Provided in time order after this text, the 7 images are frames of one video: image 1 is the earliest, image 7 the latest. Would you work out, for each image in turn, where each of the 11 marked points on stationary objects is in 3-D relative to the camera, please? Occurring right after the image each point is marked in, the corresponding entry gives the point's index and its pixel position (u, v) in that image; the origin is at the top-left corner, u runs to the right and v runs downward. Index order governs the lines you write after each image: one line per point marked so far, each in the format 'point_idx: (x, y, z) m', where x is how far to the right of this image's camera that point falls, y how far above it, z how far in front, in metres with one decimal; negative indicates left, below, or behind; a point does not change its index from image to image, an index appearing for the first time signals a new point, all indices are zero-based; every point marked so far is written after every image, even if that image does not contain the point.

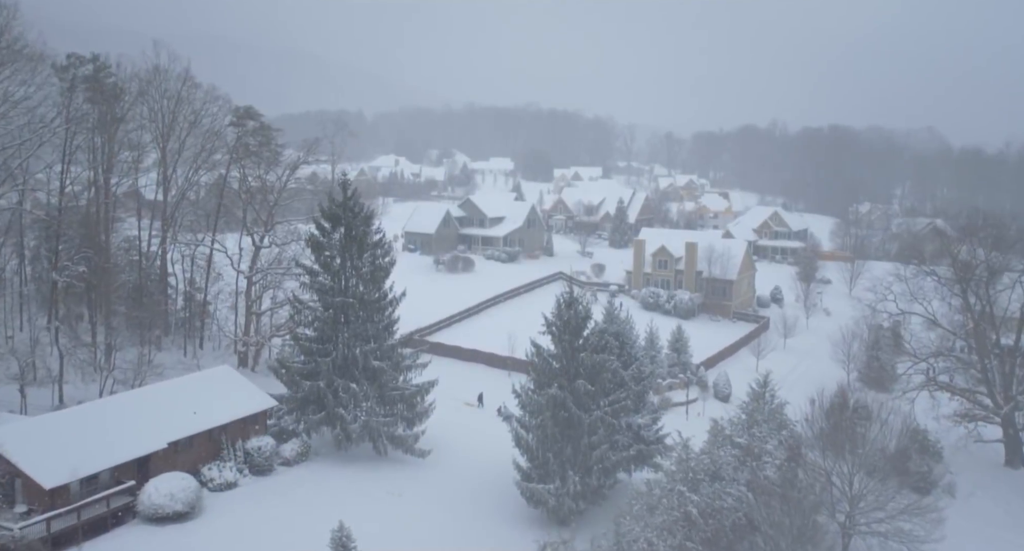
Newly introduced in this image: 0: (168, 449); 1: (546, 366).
0: (-7.5, -3.8, +17.4) m
1: (+0.8, -2.2, +18.9) m
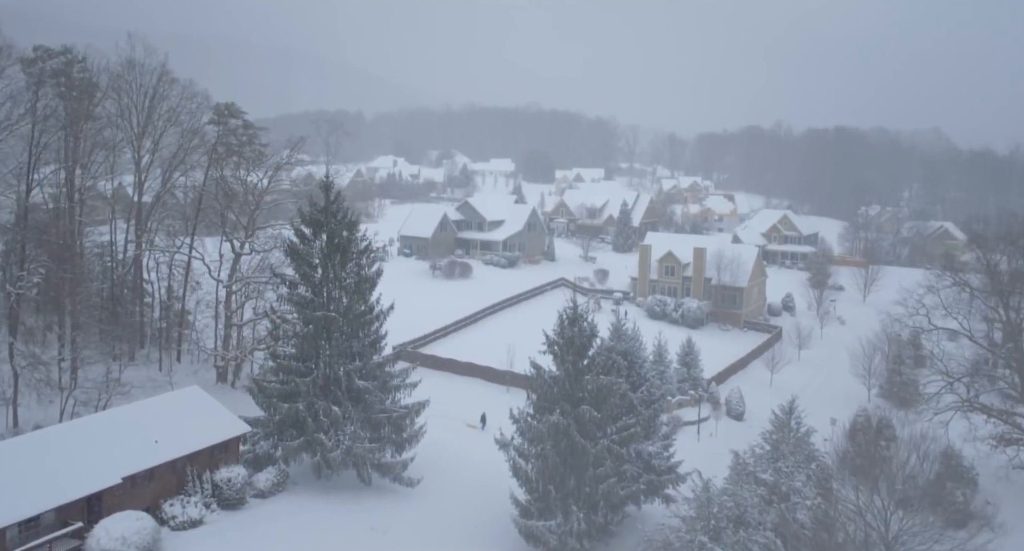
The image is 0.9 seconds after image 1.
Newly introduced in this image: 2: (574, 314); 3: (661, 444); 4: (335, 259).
0: (-7.5, -4.0, +15.6) m
1: (+0.8, -2.4, +17.1) m
2: (+1.3, -0.8, +17.2) m
3: (+3.4, -3.9, +18.4) m
4: (-4.2, +0.4, +19.1) m
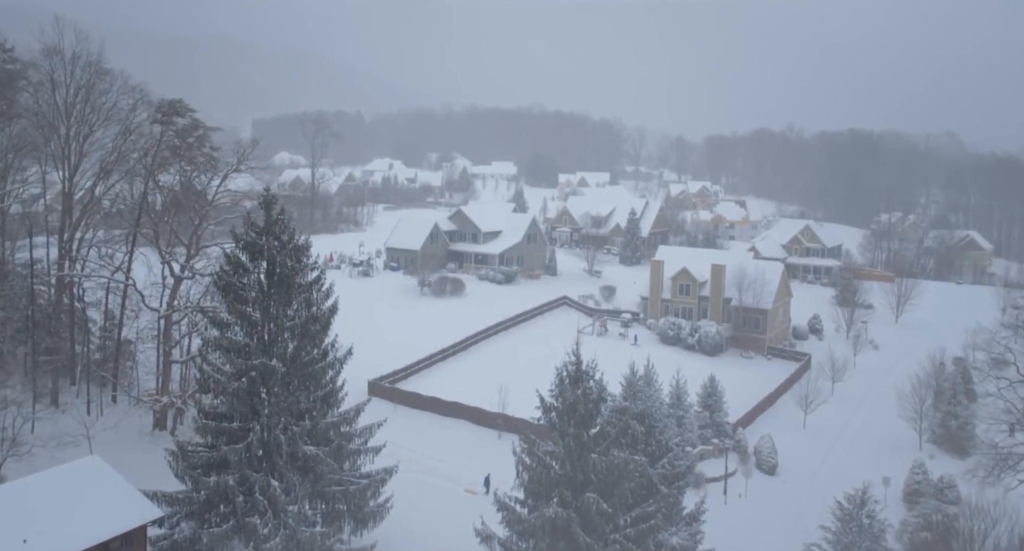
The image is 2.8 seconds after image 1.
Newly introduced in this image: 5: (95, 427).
0: (-7.8, -4.7, +11.7) m
1: (+0.5, -3.2, +13.2) m
2: (+1.1, -1.6, +13.2) m
3: (+3.1, -4.6, +14.4) m
4: (-4.4, -0.3, +15.2) m
5: (-10.1, -3.7, +19.5) m
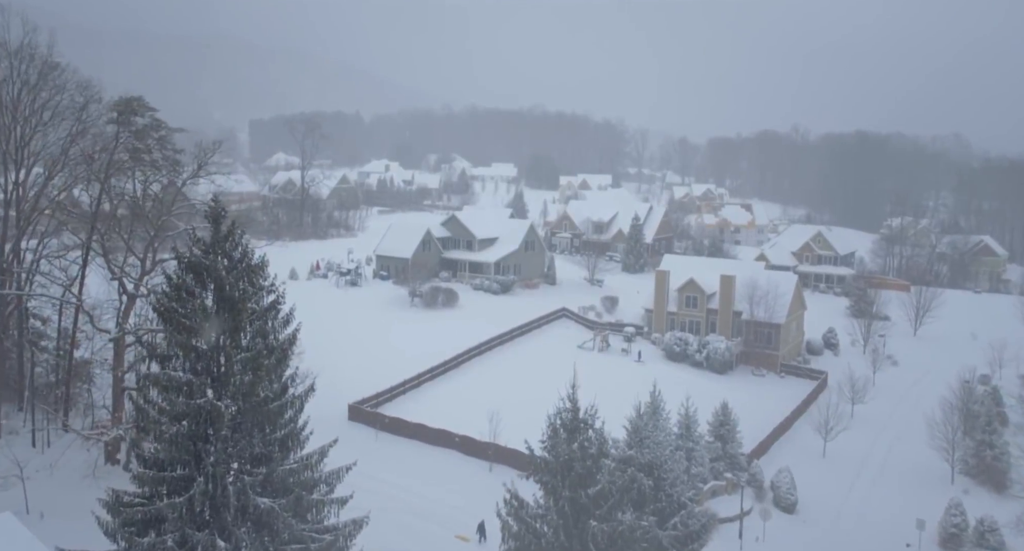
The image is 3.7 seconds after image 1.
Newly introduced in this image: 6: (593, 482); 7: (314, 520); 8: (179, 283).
0: (-8.0, -5.1, +9.5) m
1: (+0.3, -3.6, +11.0) m
2: (+0.8, -2.0, +11.1) m
3: (+2.9, -5.0, +12.3) m
4: (-4.7, -0.7, +13.1) m
5: (-10.3, -4.1, +17.4) m
6: (+1.1, -2.8, +11.1) m
7: (-3.4, -4.3, +13.9) m
8: (-5.4, -0.1, +13.0) m
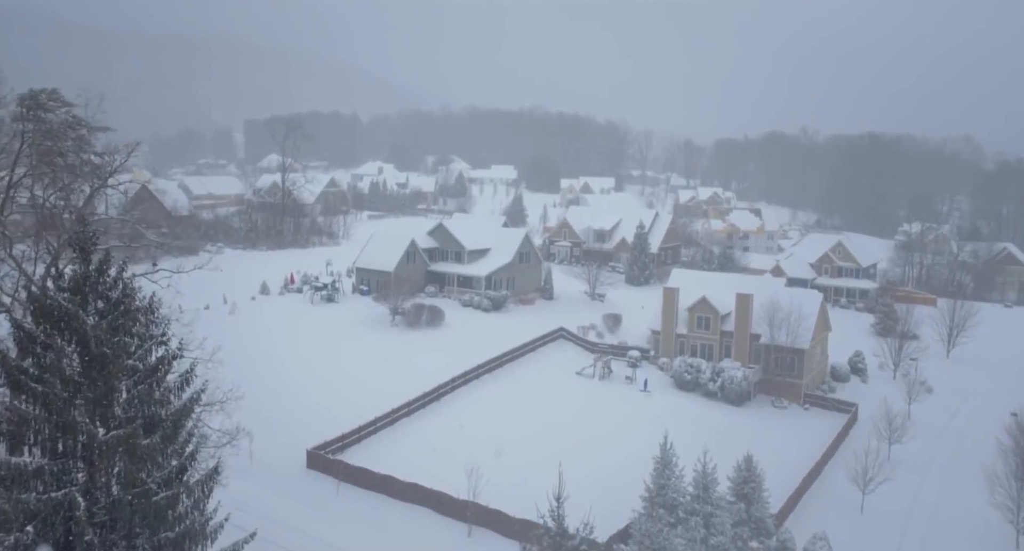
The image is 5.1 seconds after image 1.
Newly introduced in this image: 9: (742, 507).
0: (-8.4, -5.7, +6.2) m
1: (-0.1, -4.2, +7.6) m
2: (+0.4, -2.6, +7.7) m
3: (+2.5, -5.6, +8.9) m
4: (-5.1, -1.3, +9.7) m
5: (-10.7, -4.7, +14.0) m
6: (+0.7, -3.4, +7.7) m
7: (-3.8, -4.9, +10.5) m
8: (-5.8, -0.7, +9.7) m
9: (+5.0, -5.0, +17.4) m
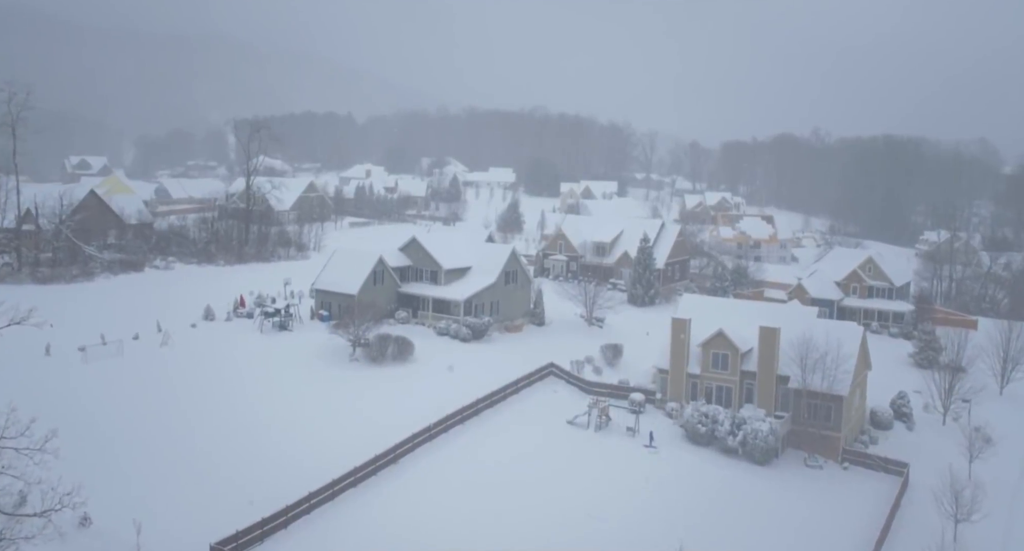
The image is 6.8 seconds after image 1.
0: (-9.2, -6.5, +1.5) m
1: (-0.8, -5.0, +2.9) m
2: (-0.3, -3.4, +3.0) m
3: (+1.8, -6.5, +4.2) m
4: (-5.8, -2.1, +5.0) m
5: (-11.4, -5.5, +9.4) m
6: (0.0, -4.2, +3.0) m
7: (-4.6, -5.7, +5.8) m
8: (-6.5, -1.5, +5.0) m
9: (+4.3, -5.9, +12.7) m
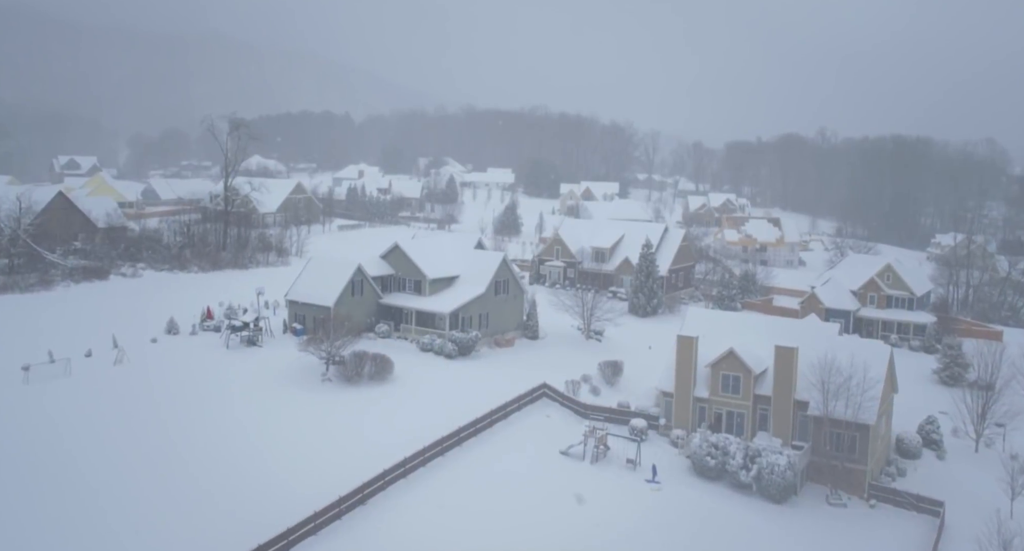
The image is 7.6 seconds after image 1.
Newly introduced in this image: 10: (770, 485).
0: (-9.6, -6.8, -0.9) m
1: (-1.2, -5.3, +0.5) m
2: (-0.7, -3.8, +0.6) m
3: (+1.4, -6.8, +1.7) m
4: (-6.1, -2.5, +2.6) m
5: (-11.8, -5.8, +7.0) m
6: (-0.4, -4.6, +0.6) m
7: (-4.9, -6.0, +3.4) m
8: (-6.9, -1.8, +2.6) m
9: (+3.9, -6.2, +10.2) m
10: (+6.1, -5.0, +19.0) m
